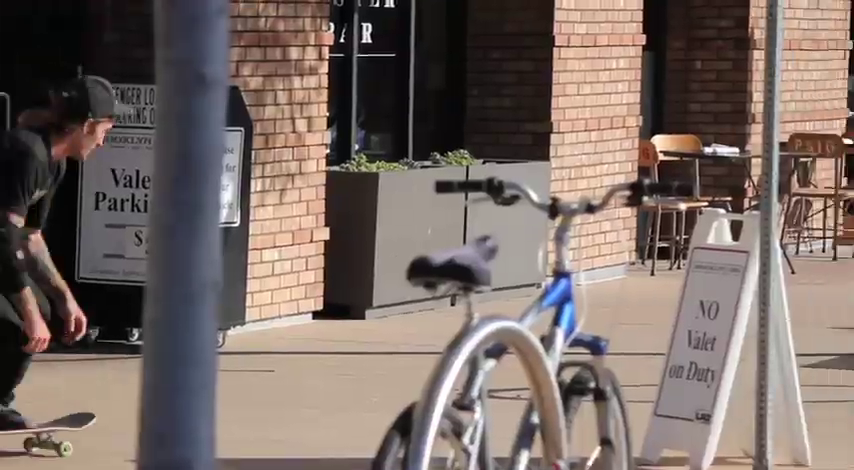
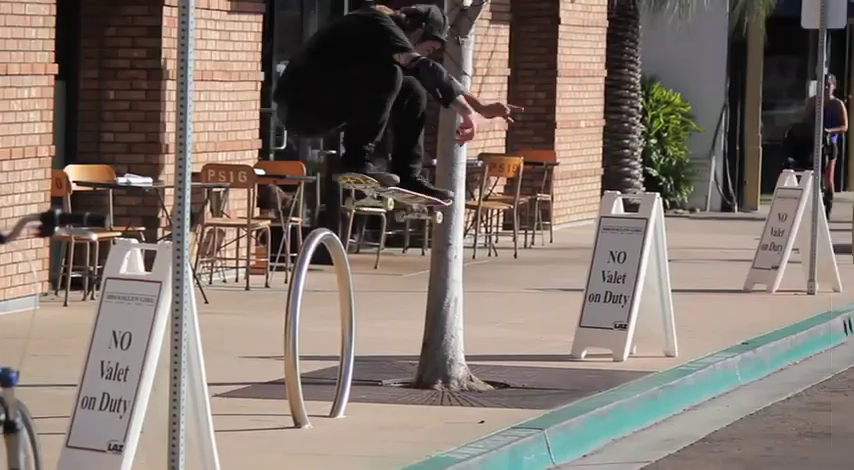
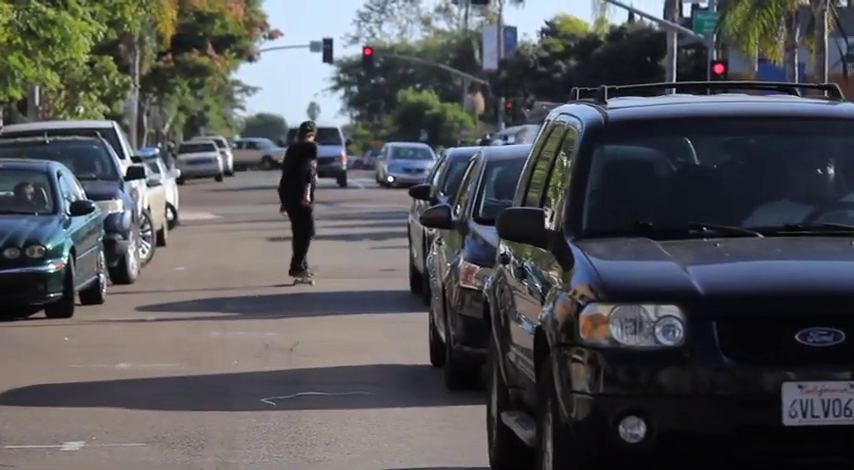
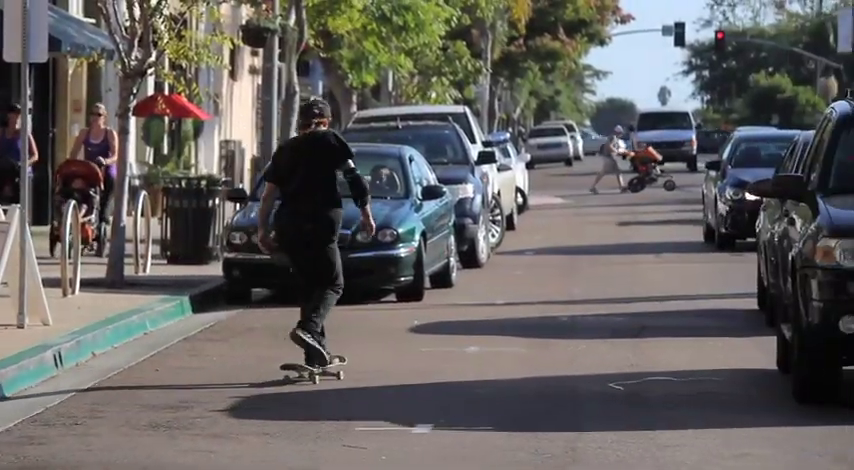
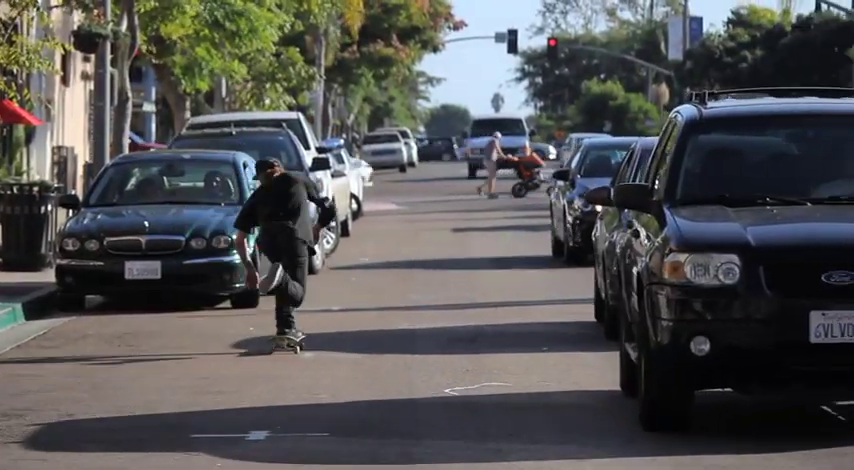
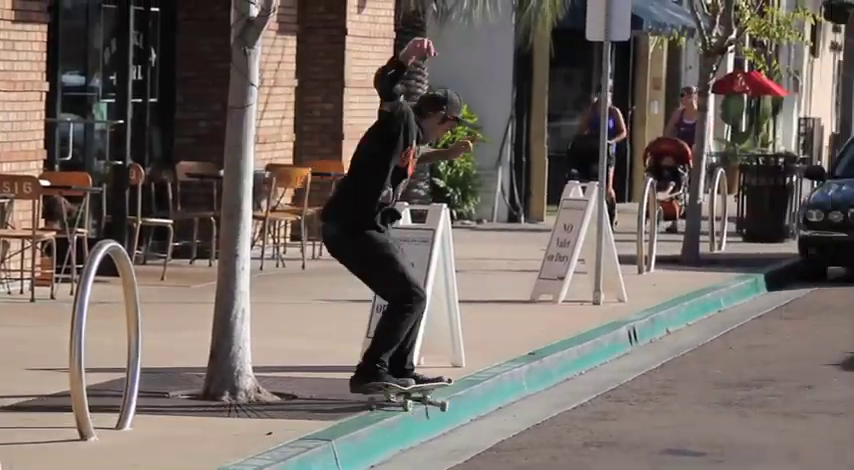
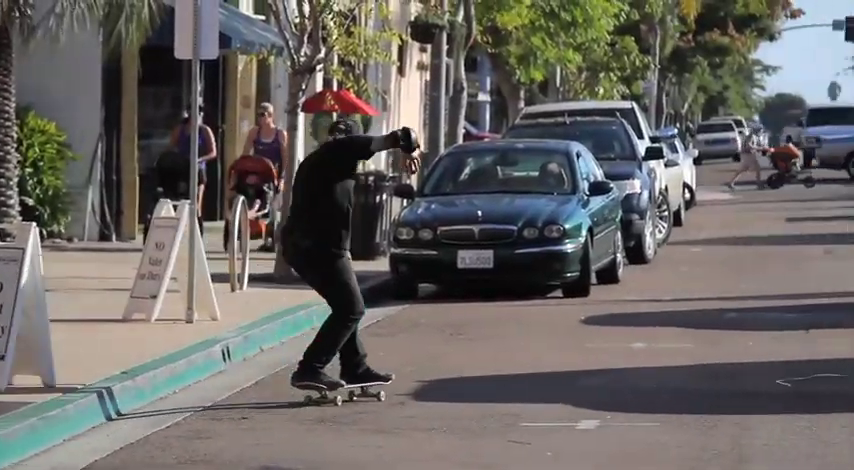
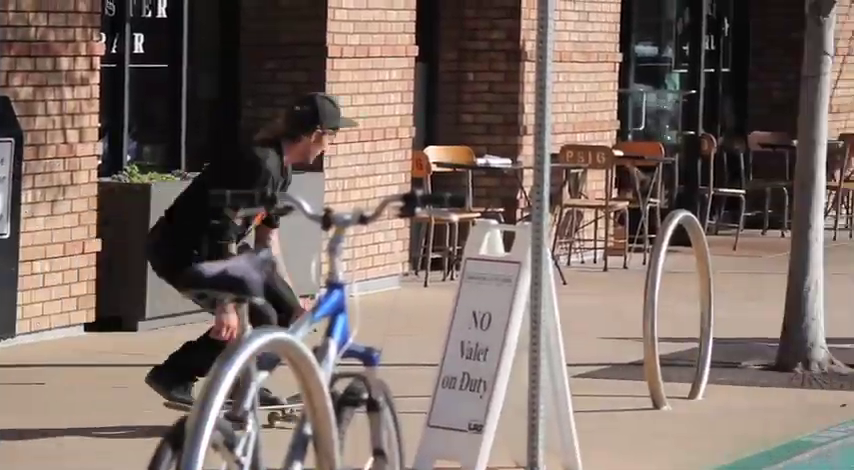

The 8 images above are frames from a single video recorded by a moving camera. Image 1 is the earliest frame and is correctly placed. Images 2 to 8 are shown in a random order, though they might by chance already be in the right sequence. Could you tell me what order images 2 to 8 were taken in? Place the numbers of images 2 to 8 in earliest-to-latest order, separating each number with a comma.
8, 2, 6, 7, 4, 5, 3
